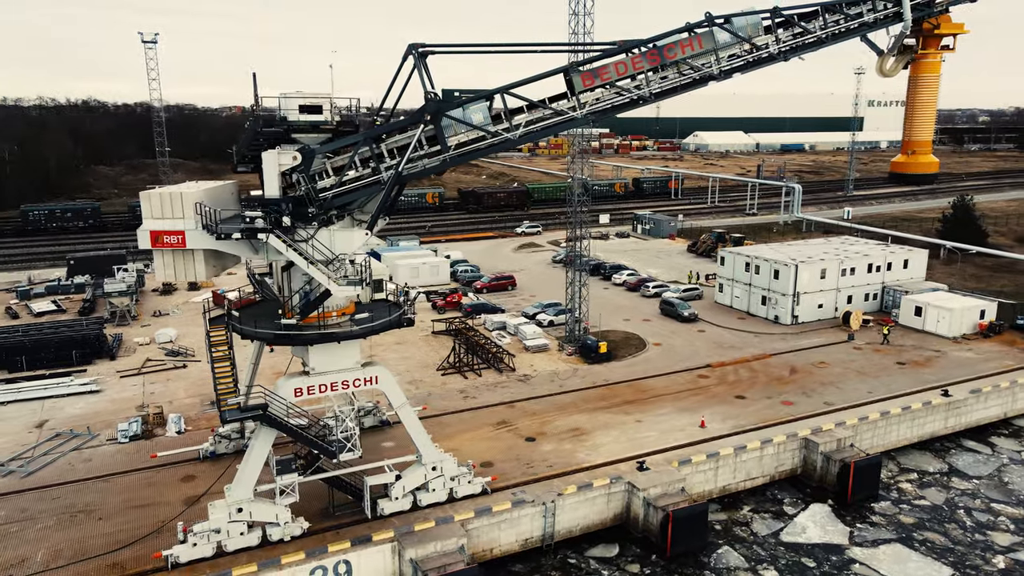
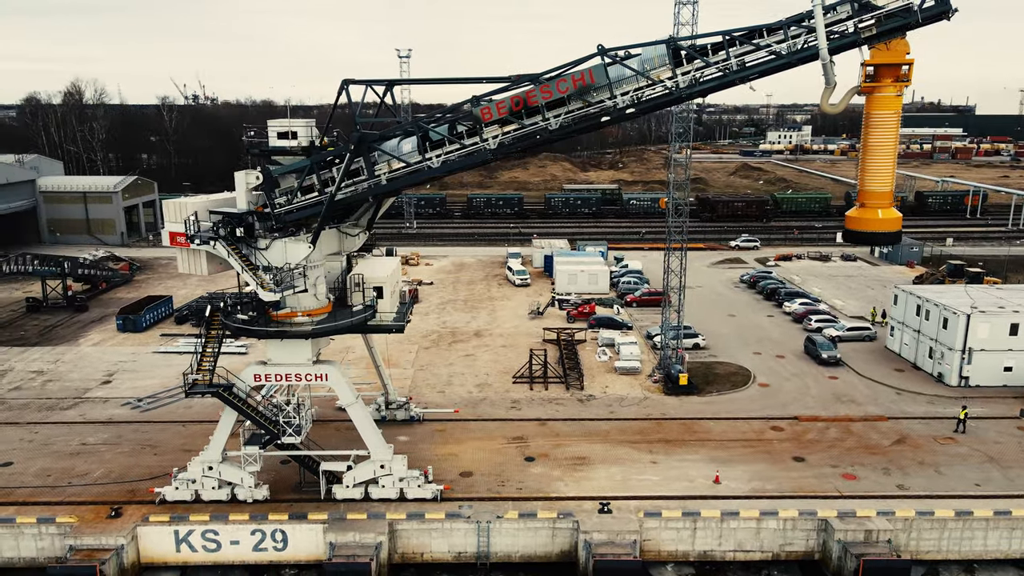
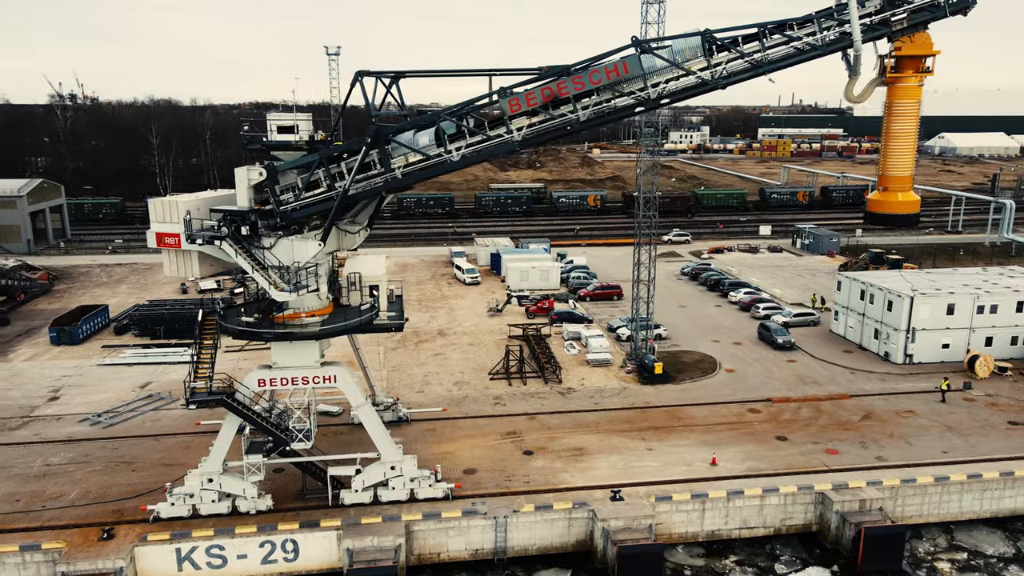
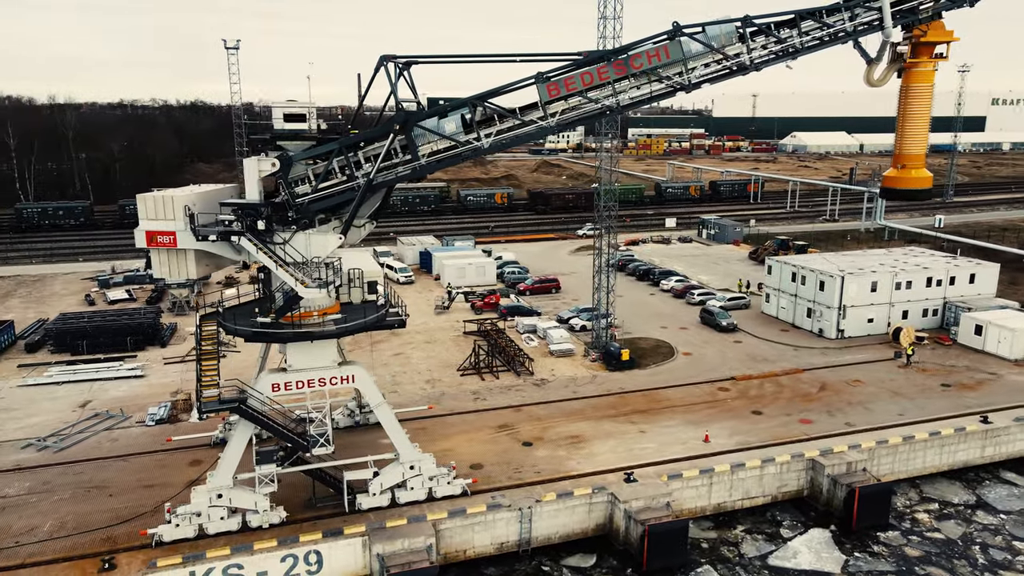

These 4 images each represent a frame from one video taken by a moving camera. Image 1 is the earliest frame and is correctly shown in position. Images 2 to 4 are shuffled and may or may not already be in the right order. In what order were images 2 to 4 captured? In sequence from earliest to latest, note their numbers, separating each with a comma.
4, 3, 2
